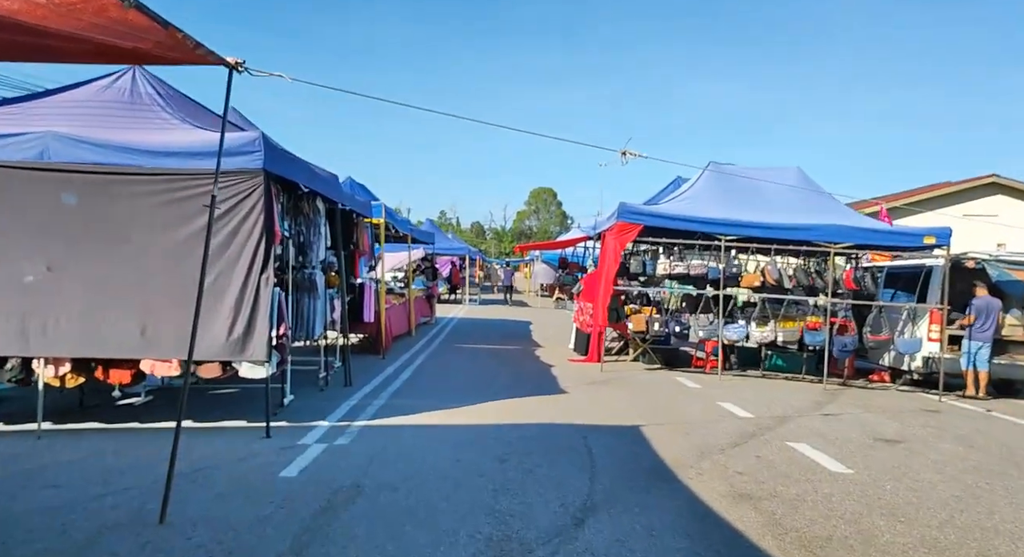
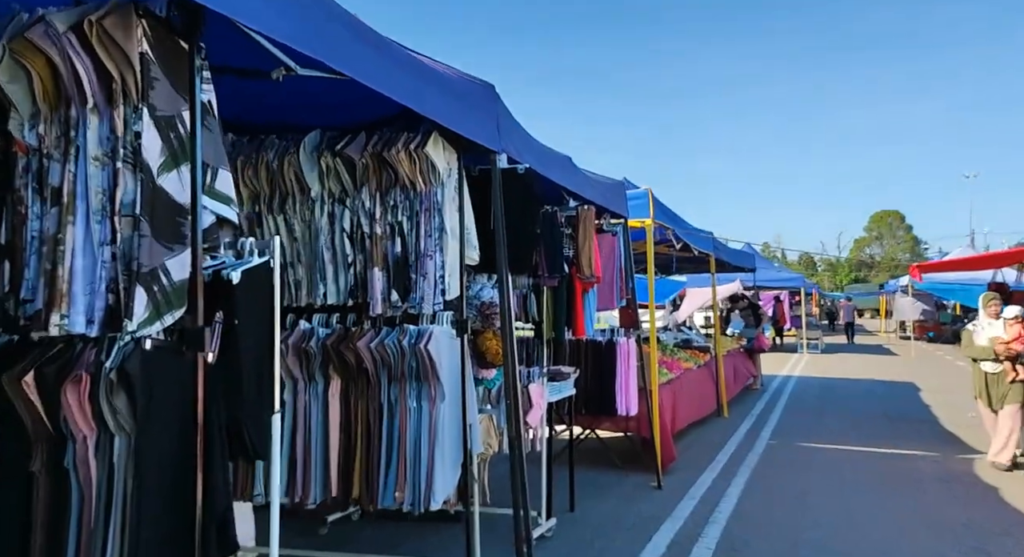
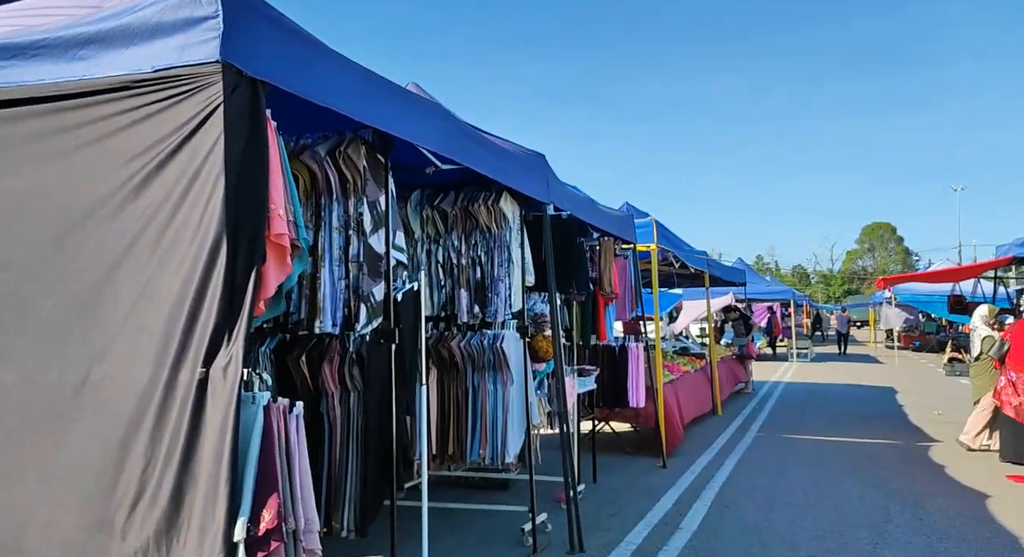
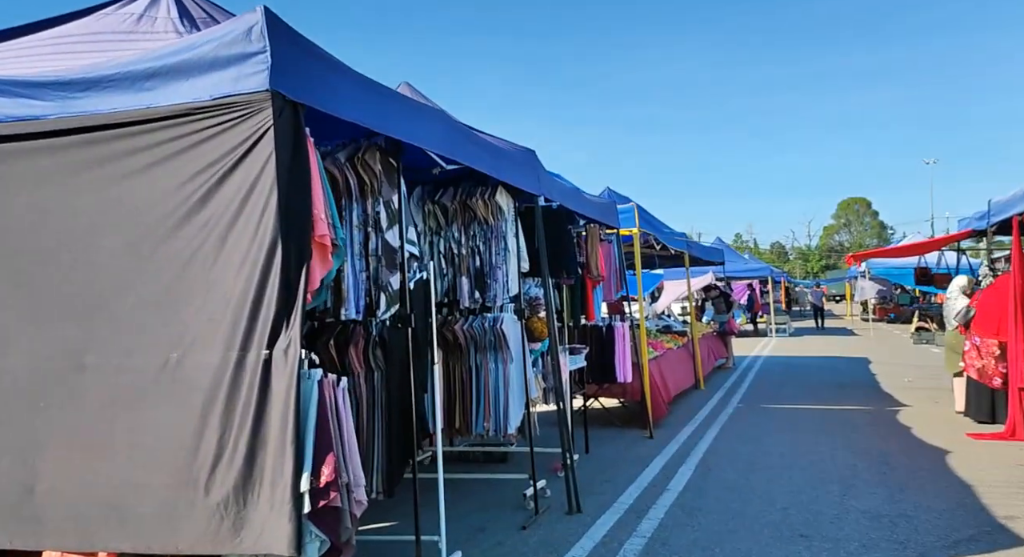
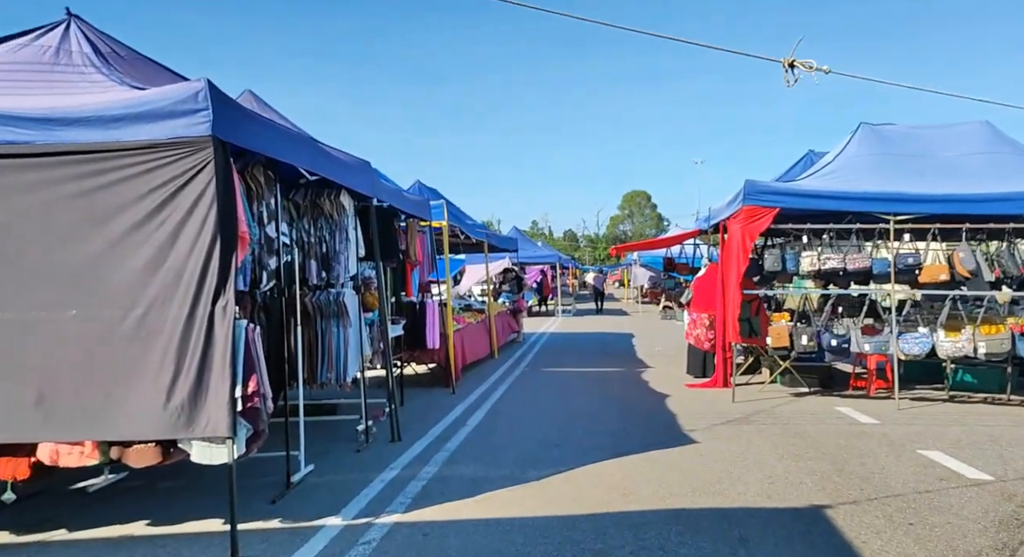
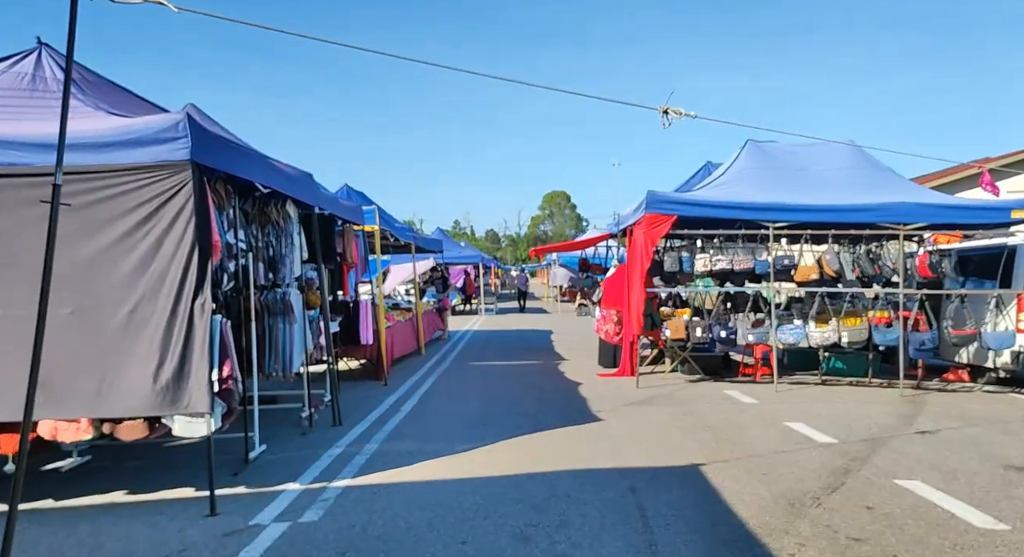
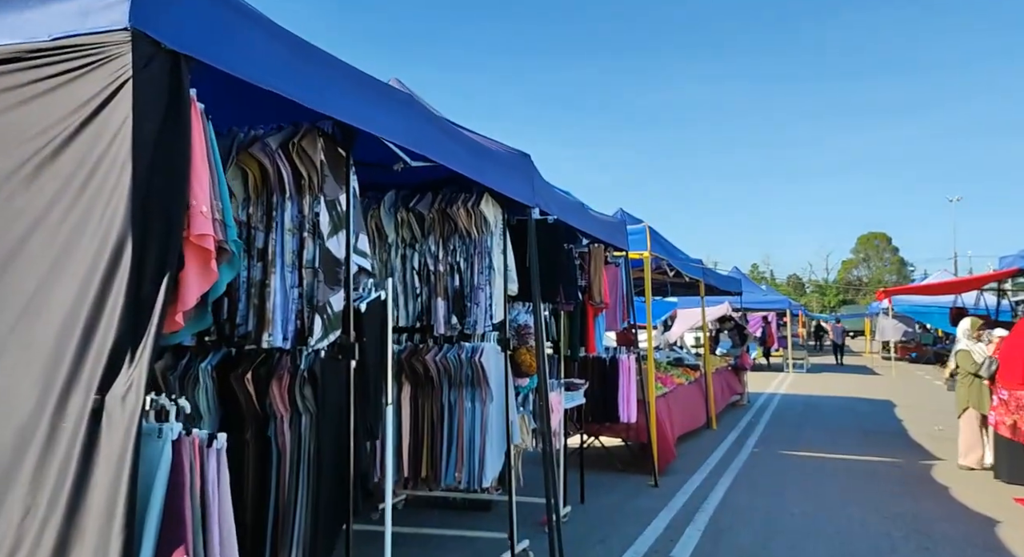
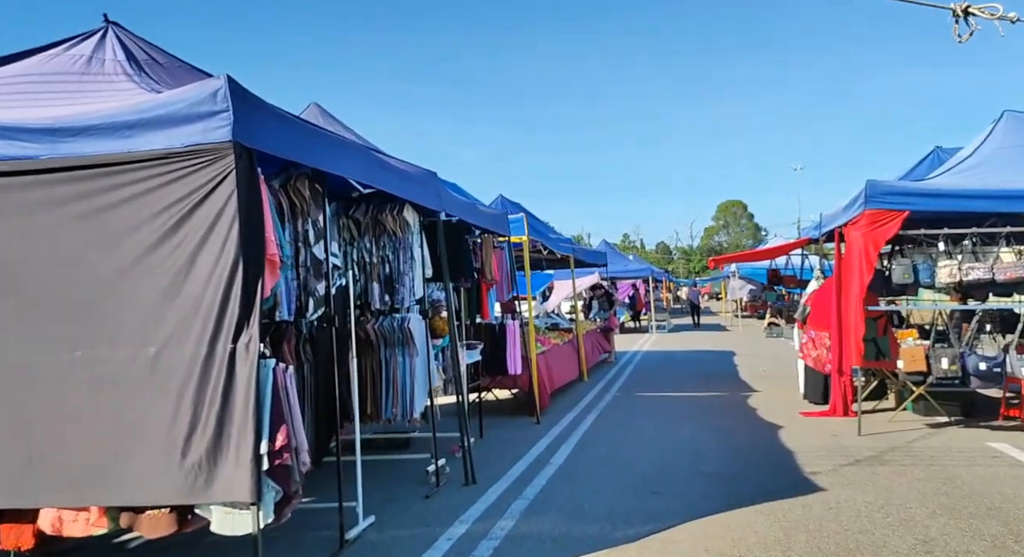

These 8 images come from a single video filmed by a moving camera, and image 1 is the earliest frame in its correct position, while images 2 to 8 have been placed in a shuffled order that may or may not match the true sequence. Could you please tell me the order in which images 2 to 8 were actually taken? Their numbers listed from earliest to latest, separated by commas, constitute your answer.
6, 5, 8, 4, 3, 7, 2
